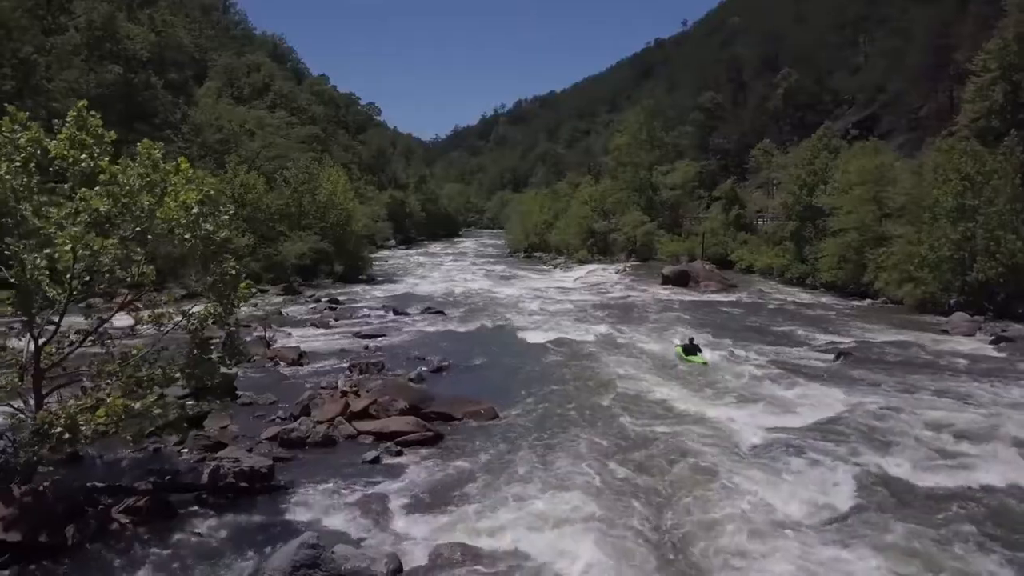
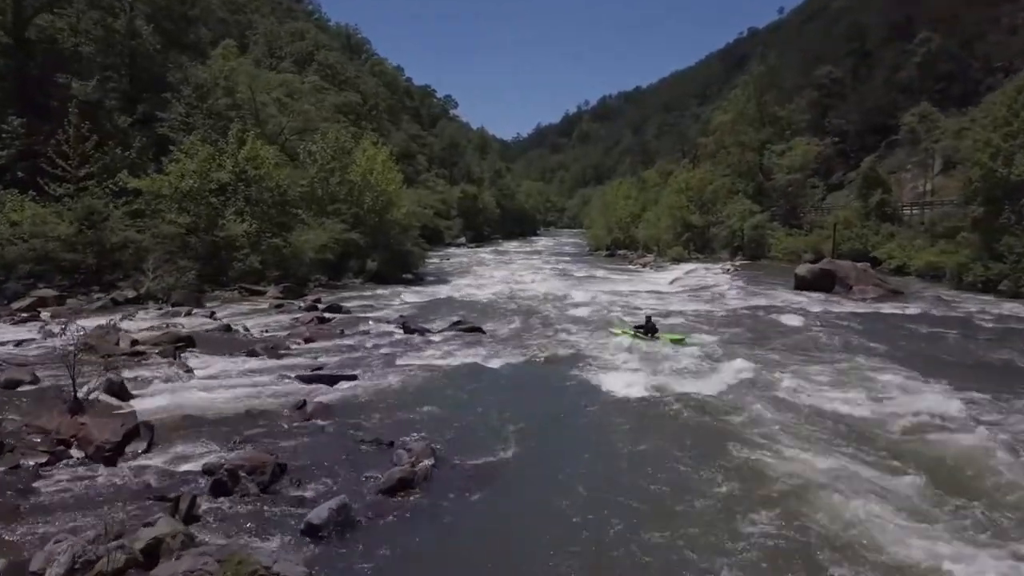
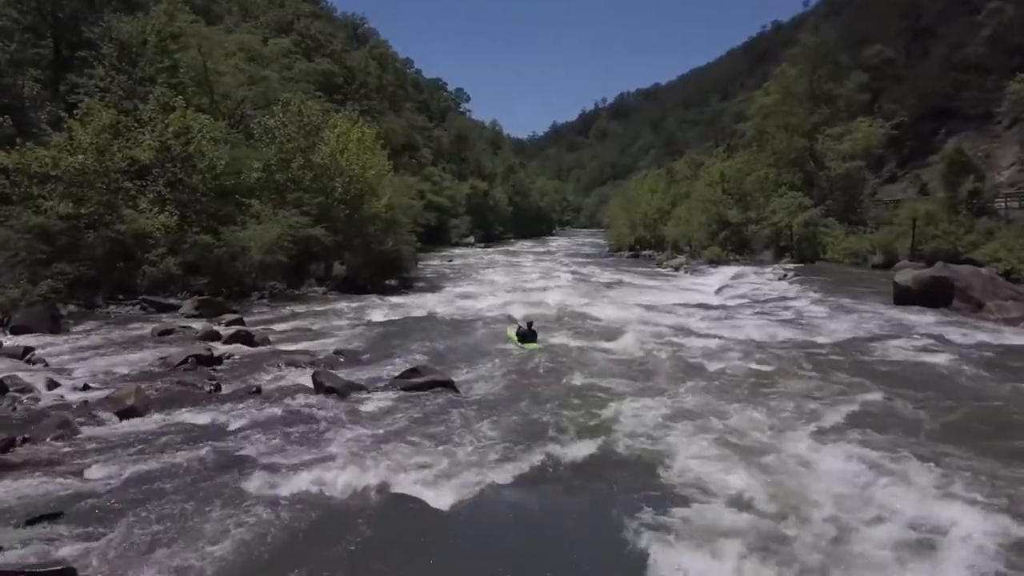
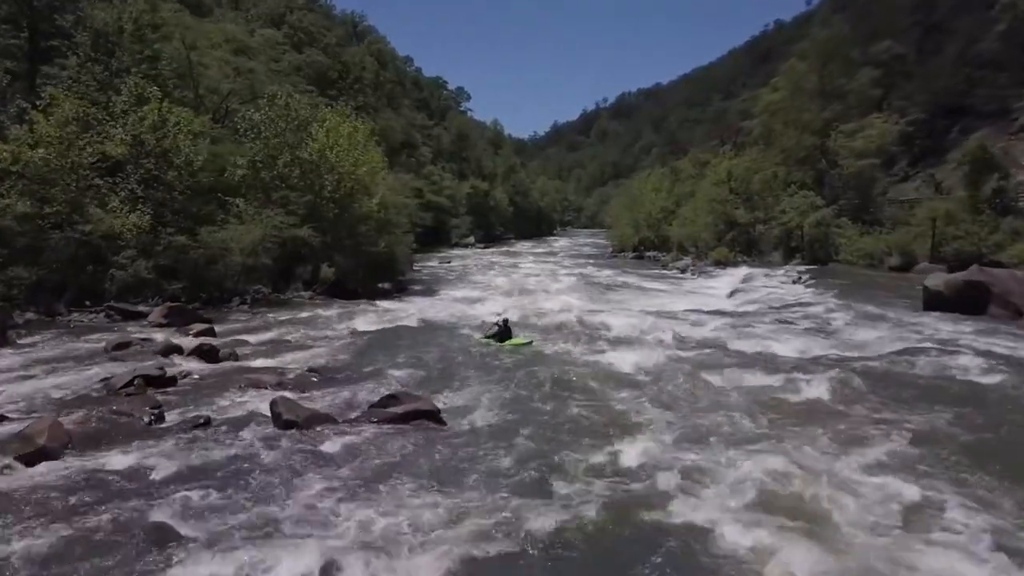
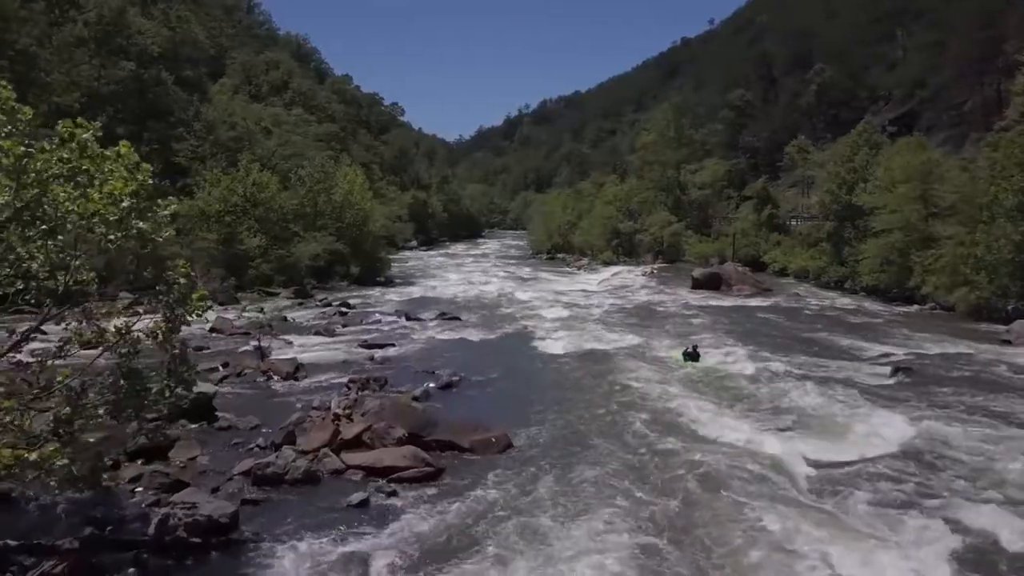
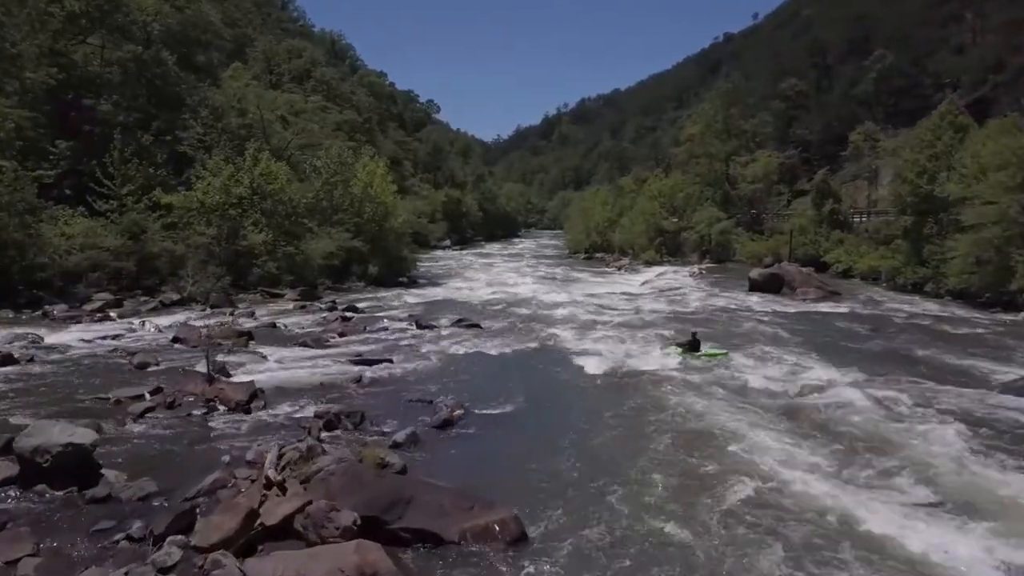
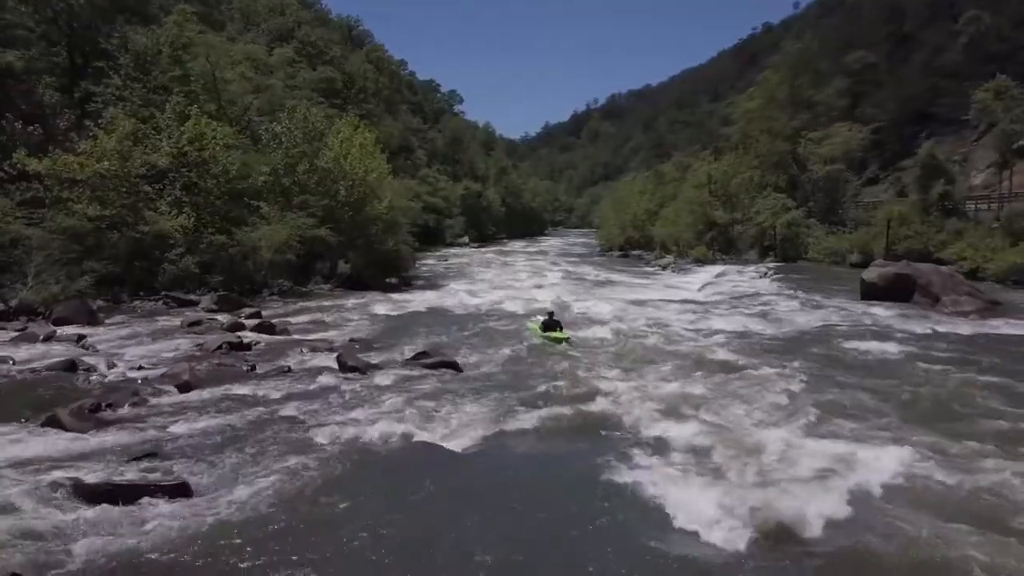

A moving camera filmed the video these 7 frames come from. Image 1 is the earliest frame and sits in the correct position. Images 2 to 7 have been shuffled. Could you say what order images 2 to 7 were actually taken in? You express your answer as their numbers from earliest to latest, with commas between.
5, 6, 2, 7, 3, 4
